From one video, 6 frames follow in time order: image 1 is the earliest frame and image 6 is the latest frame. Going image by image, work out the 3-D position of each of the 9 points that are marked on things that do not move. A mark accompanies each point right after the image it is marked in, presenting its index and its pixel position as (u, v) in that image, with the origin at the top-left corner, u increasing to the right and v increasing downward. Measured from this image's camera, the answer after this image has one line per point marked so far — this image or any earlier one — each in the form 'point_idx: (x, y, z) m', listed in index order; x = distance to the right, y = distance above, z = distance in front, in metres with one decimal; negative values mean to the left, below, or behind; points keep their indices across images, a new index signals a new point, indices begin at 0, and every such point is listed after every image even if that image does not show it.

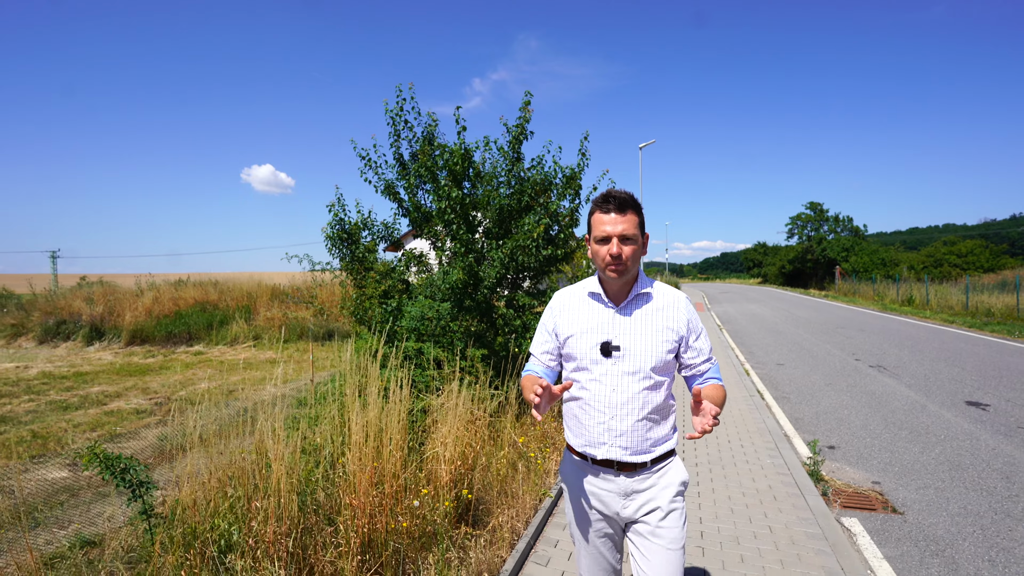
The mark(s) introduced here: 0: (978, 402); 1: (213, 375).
0: (+6.3, -1.6, +7.0) m
1: (-7.8, -2.3, +13.4) m
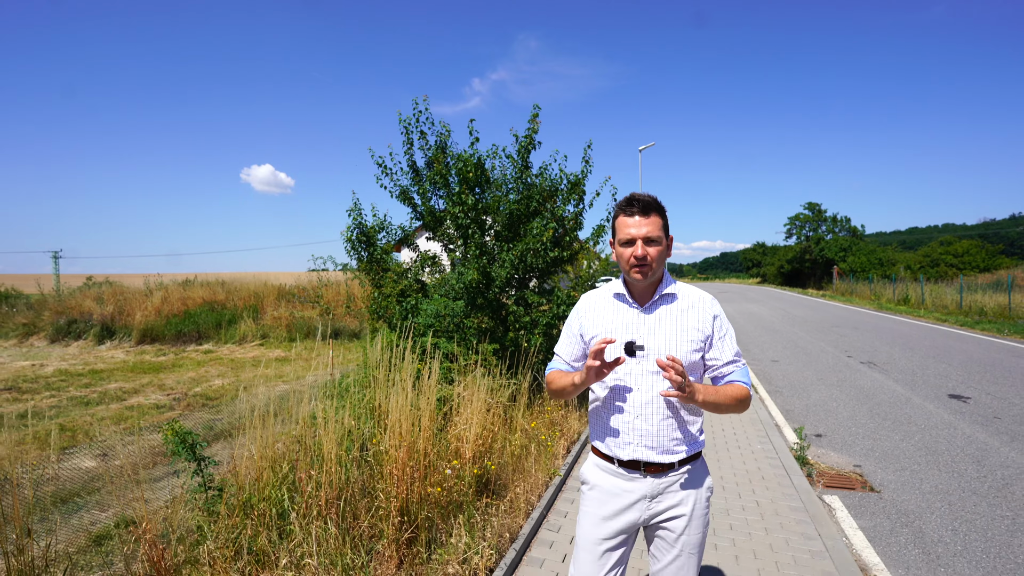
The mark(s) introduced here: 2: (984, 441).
0: (+6.4, -1.5, +7.4) m
1: (-7.7, -2.3, +13.8) m
2: (+5.0, -1.6, +5.3) m
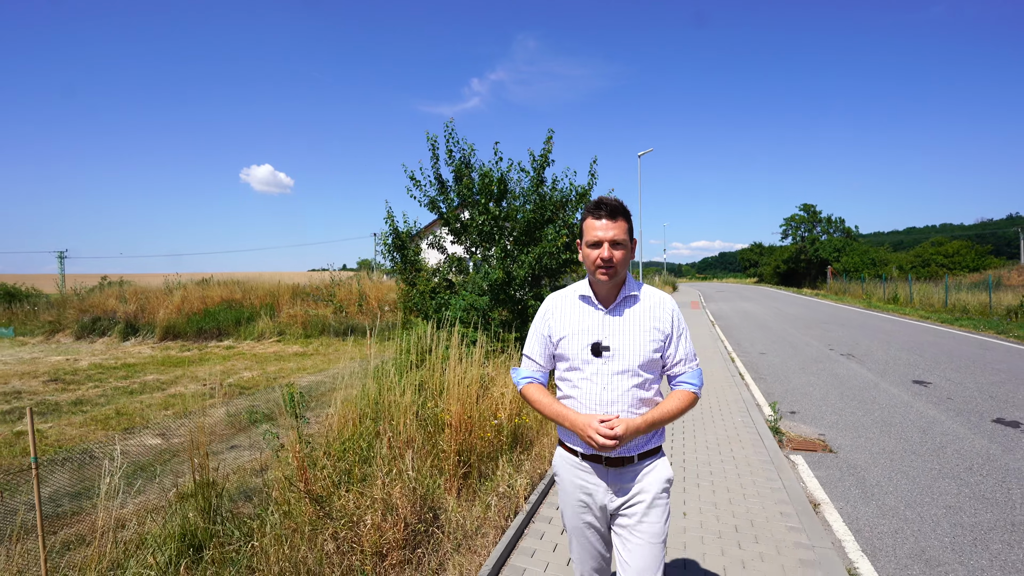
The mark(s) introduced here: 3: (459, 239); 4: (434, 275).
0: (+6.7, -1.5, +8.3) m
1: (-7.4, -2.2, +14.7) m
2: (+5.2, -1.6, +6.3) m
3: (-0.8, +0.7, +7.4) m
4: (-1.1, +0.2, +7.3) m
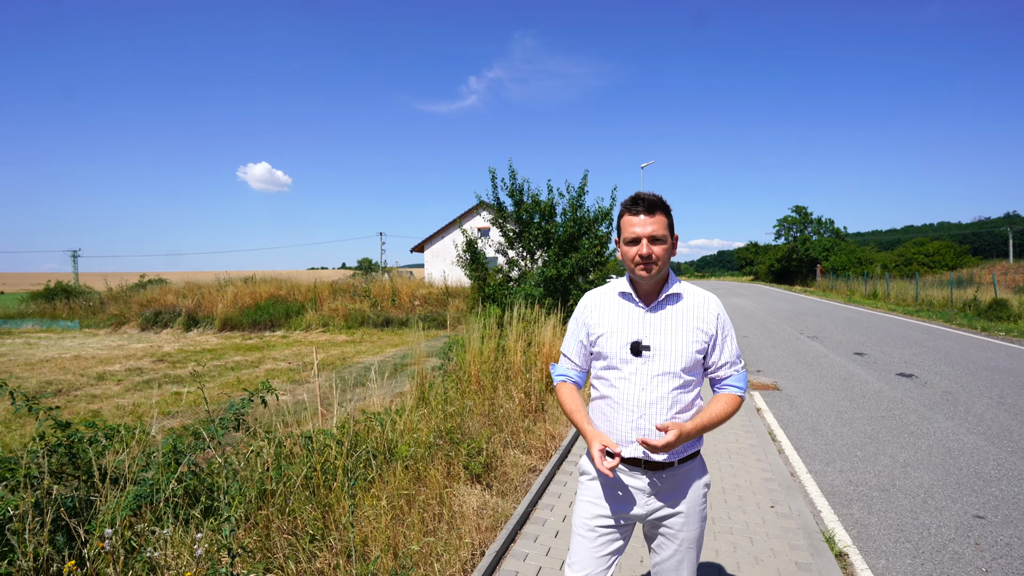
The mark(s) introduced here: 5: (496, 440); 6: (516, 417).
0: (+7.5, -1.4, +11.0) m
1: (-6.6, -2.1, +17.3) m
2: (+6.0, -1.5, +9.0) m
3: (+0.1, +0.8, +10.1) m
4: (-0.3, +0.3, +9.9) m
5: (-0.1, -1.3, +4.6) m
6: (0.0, -1.3, +5.3) m
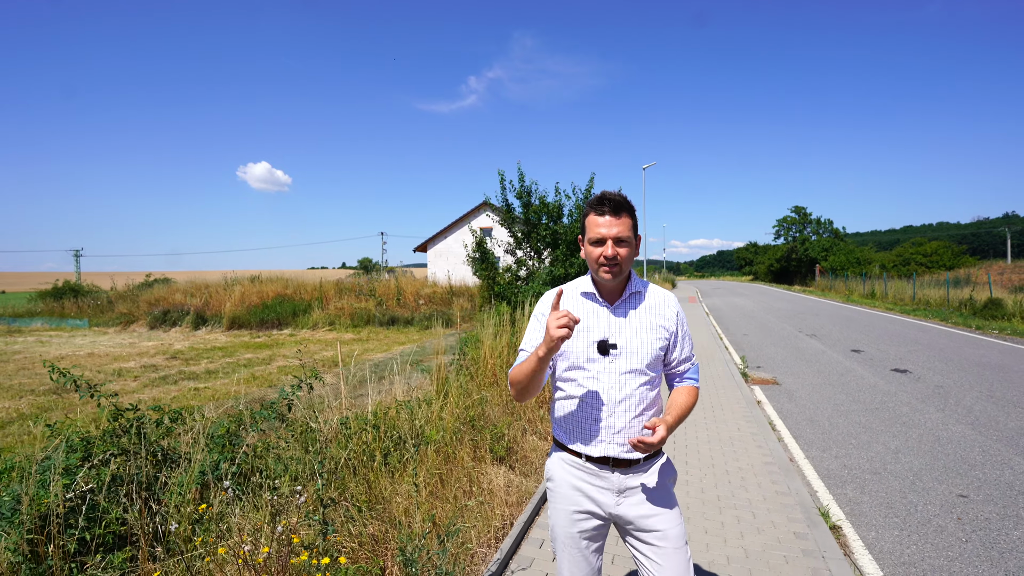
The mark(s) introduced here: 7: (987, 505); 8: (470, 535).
0: (+7.7, -1.4, +11.4) m
1: (-6.5, -2.1, +17.7) m
2: (+6.2, -1.5, +9.3) m
3: (+0.2, +0.8, +10.5) m
4: (-0.1, +0.3, +10.3) m
5: (0.0, -1.3, +4.9) m
6: (+0.2, -1.3, +5.6) m
7: (+3.7, -1.7, +4.1) m
8: (-0.3, -1.5, +3.3) m
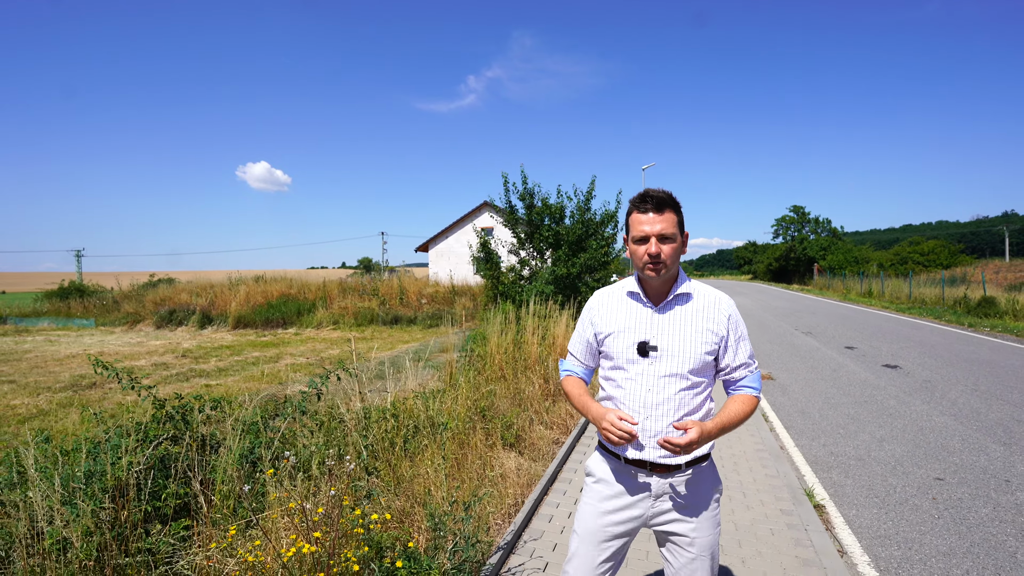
0: (+7.7, -1.3, +11.7) m
1: (-6.4, -2.0, +18.0) m
2: (+6.3, -1.4, +9.7) m
3: (+0.3, +0.9, +10.8) m
4: (0.0, +0.3, +10.6) m
5: (+0.1, -1.3, +5.3) m
6: (+0.3, -1.3, +5.9) m
7: (+3.8, -1.7, +4.4) m
8: (-0.2, -1.5, +3.6) m
